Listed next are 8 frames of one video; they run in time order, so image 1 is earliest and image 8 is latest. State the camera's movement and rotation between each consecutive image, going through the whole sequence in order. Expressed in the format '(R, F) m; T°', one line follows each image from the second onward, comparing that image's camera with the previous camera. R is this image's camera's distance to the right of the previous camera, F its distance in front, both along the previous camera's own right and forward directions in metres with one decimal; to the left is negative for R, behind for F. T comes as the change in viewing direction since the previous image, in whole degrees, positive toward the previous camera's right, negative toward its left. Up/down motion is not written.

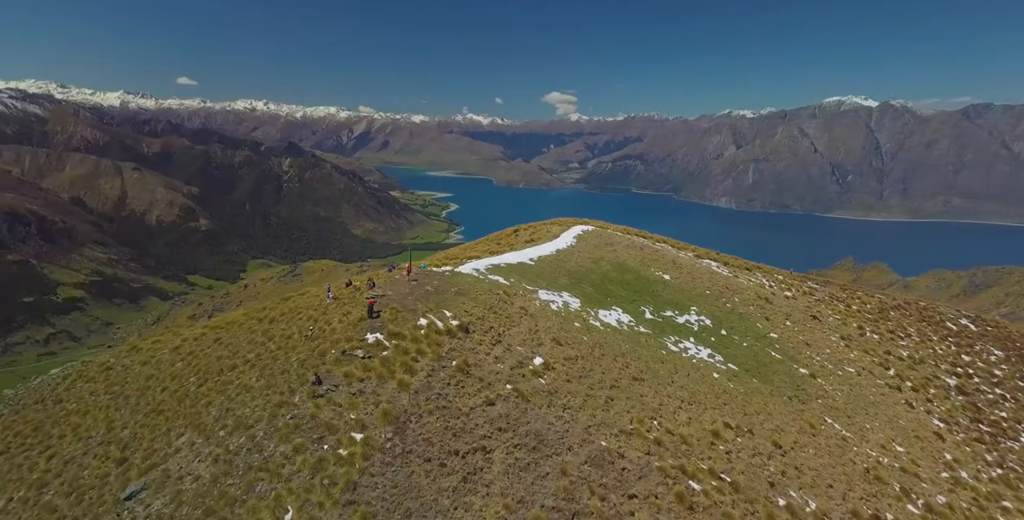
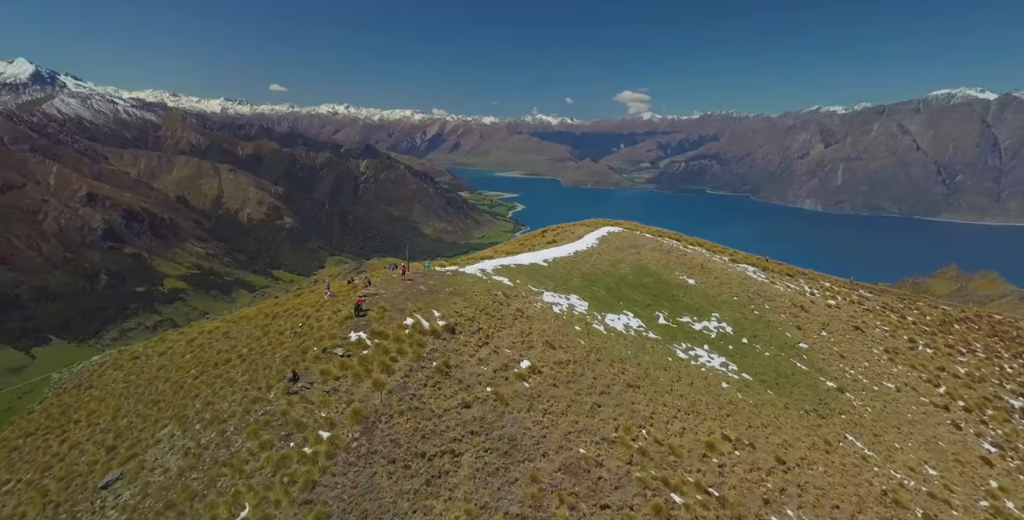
(+2.1, +0.6) m; -4°
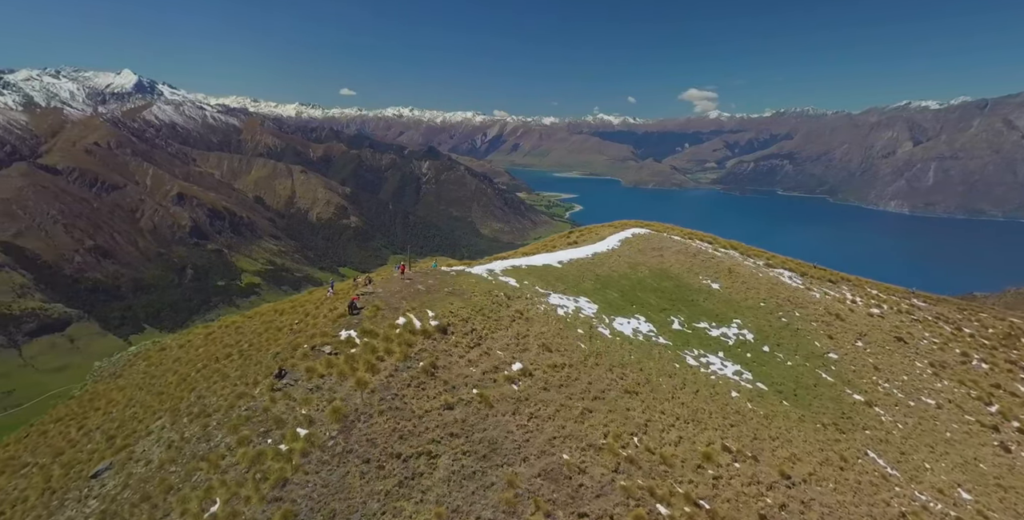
(+1.7, +0.4) m; -3°
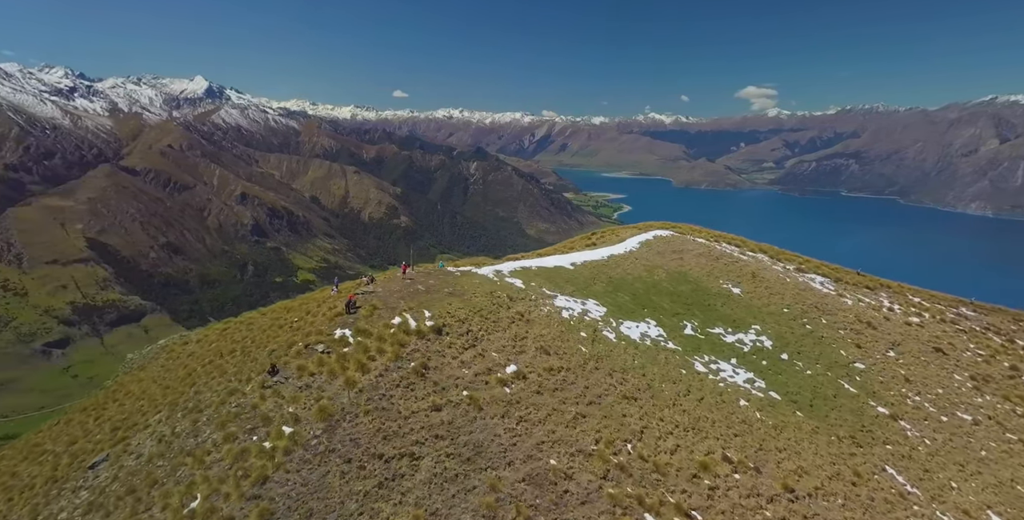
(+1.3, +0.3) m; -3°
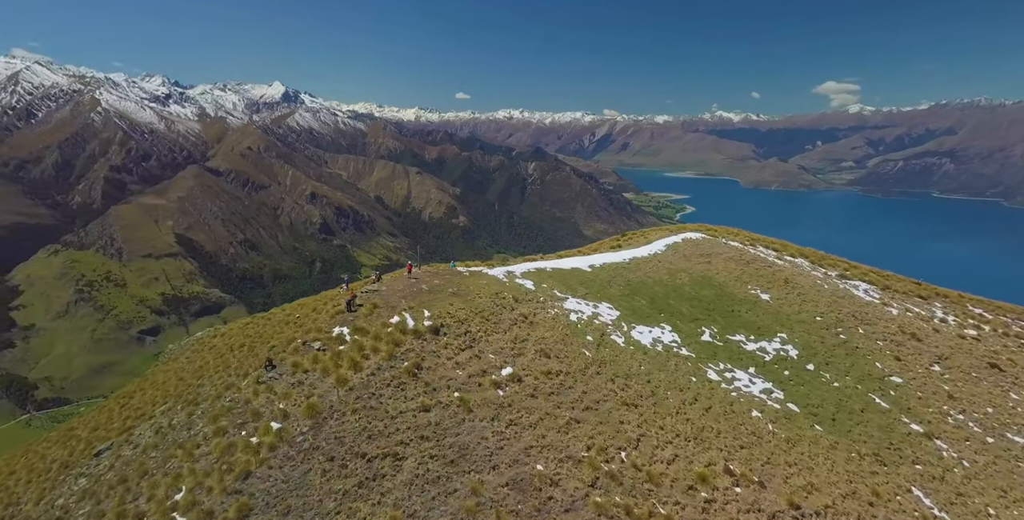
(+1.5, +0.3) m; -4°
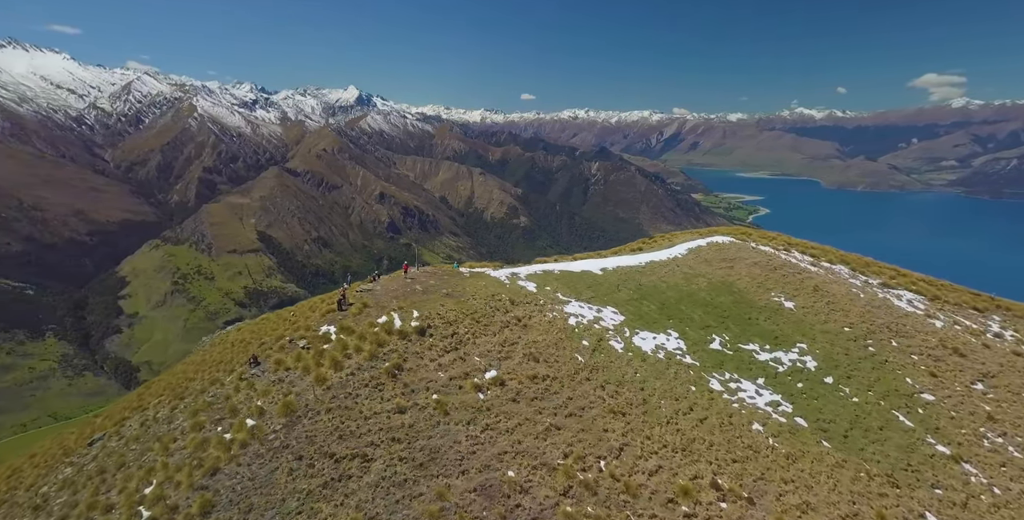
(+1.9, +0.3) m; -3°
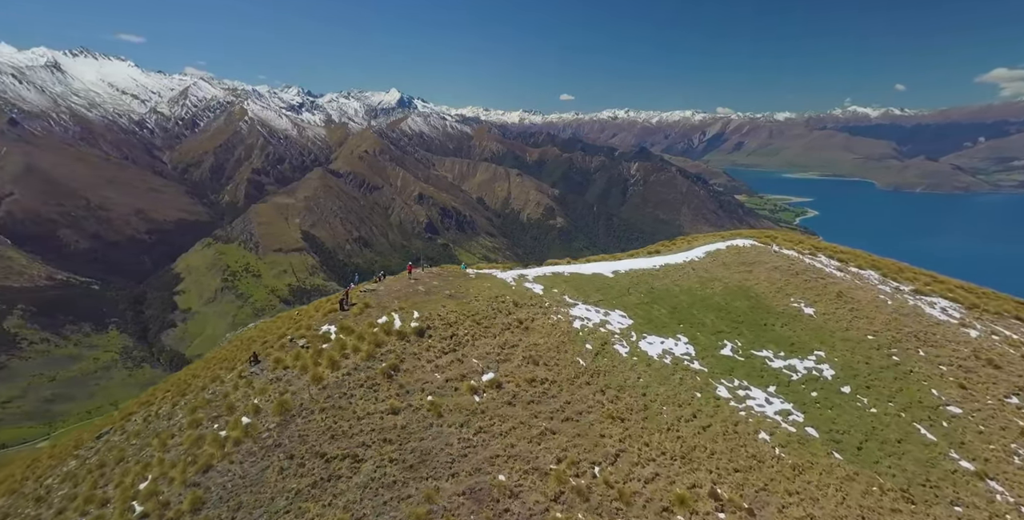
(+1.0, +0.1) m; -2°
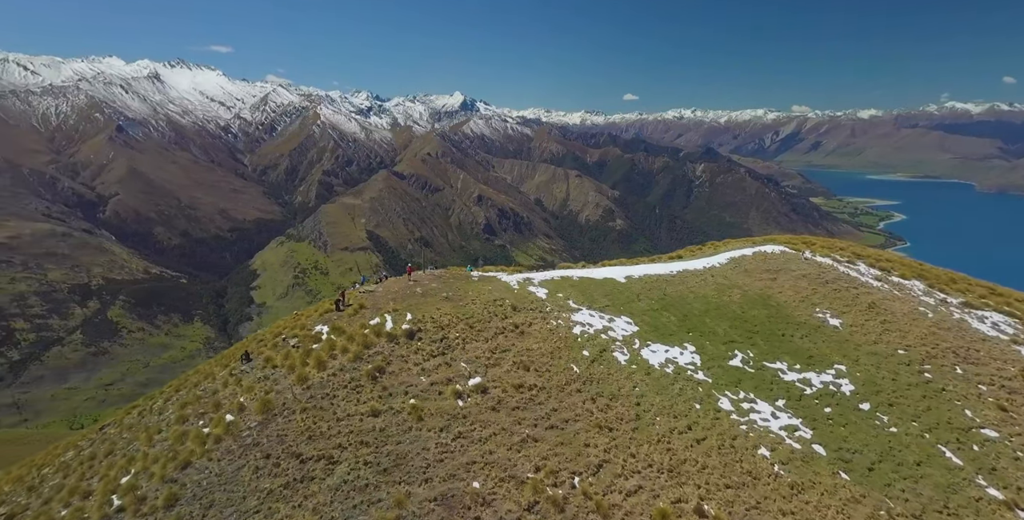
(+1.7, +0.1) m; -3°
